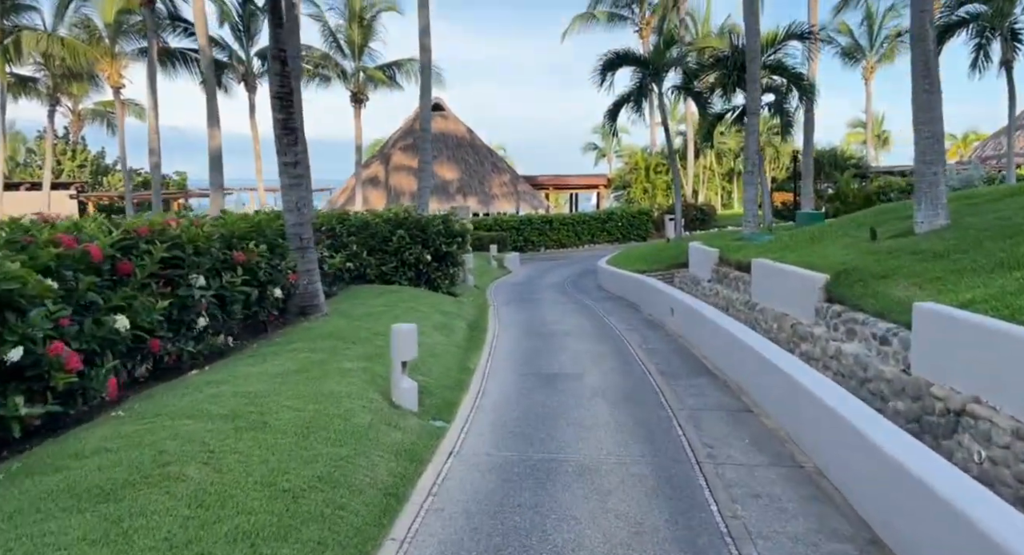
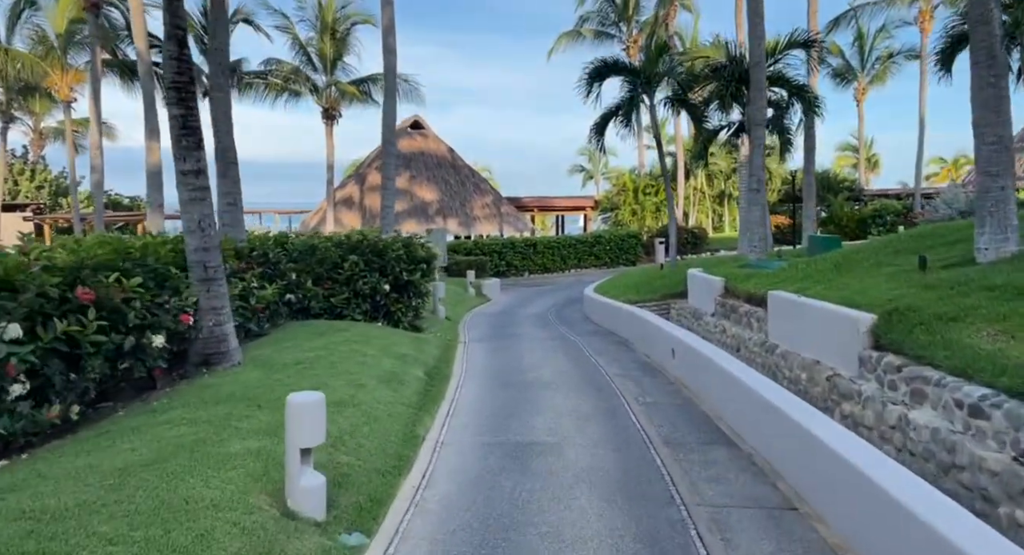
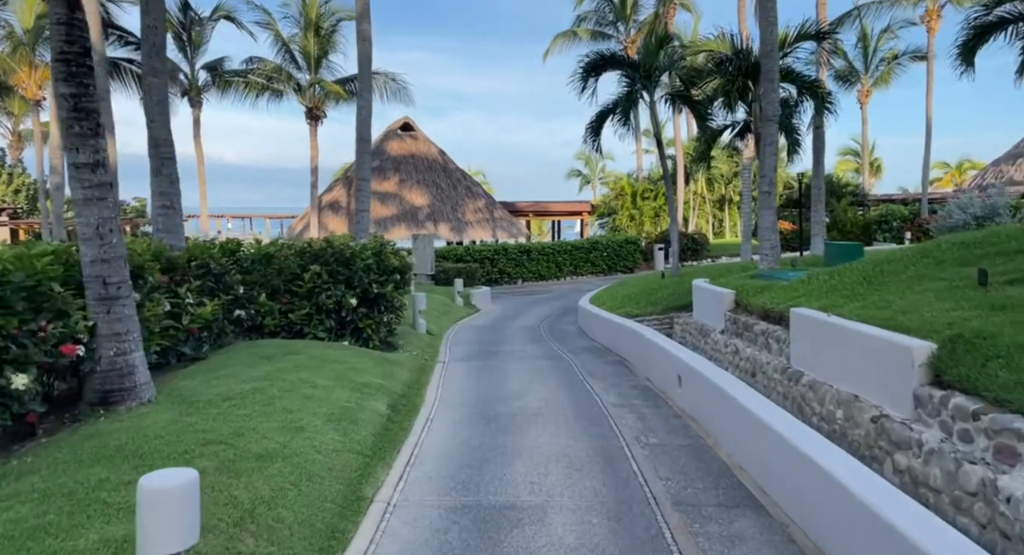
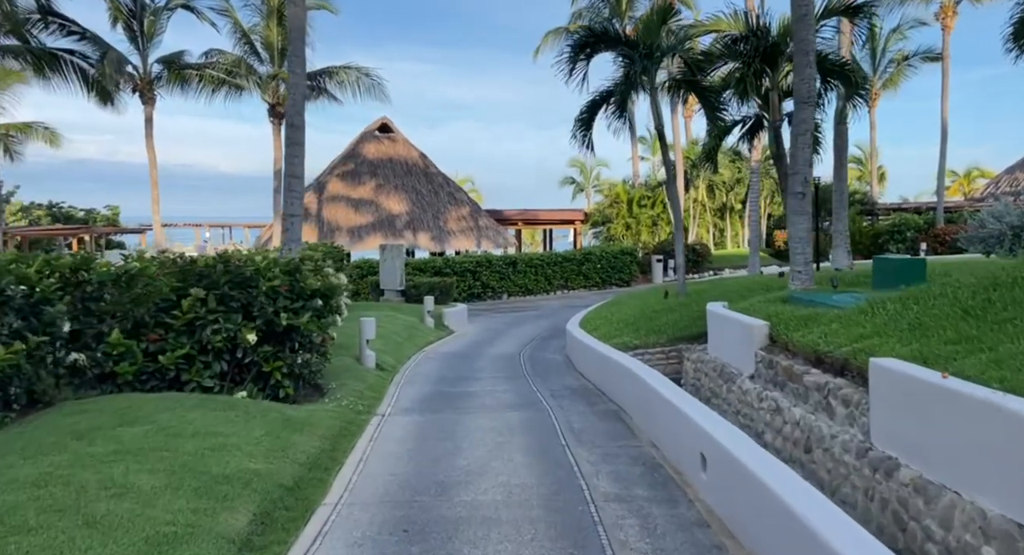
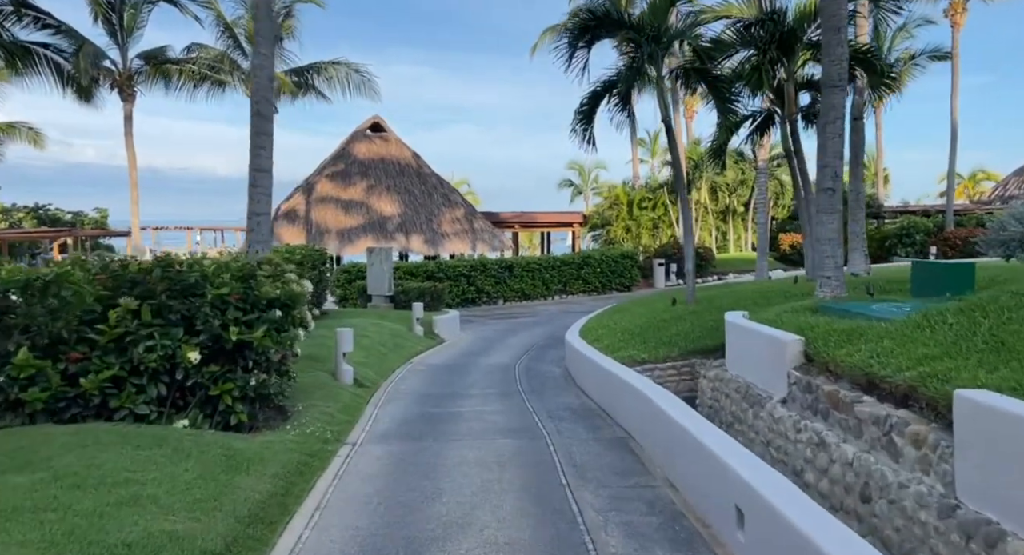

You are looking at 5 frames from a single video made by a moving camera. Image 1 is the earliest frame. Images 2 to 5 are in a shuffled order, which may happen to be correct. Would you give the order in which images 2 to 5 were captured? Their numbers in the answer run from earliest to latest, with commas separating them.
2, 3, 4, 5
